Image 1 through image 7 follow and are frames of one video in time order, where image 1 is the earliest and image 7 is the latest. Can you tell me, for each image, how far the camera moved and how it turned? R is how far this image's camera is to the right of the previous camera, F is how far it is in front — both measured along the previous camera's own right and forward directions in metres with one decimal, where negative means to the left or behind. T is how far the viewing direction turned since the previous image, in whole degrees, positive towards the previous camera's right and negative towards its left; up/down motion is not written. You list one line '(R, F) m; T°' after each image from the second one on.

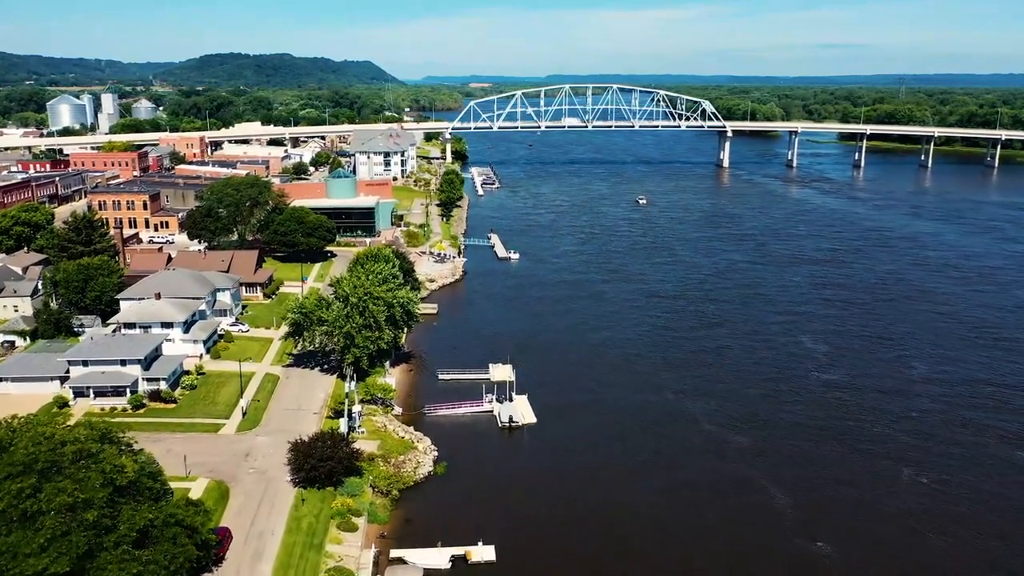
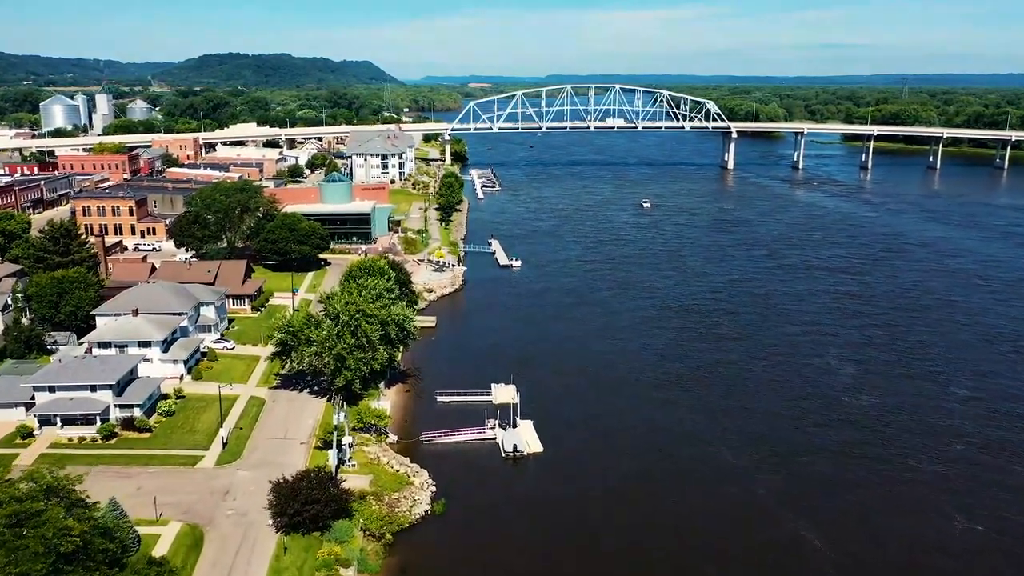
(-0.1, +1.8) m; 0°
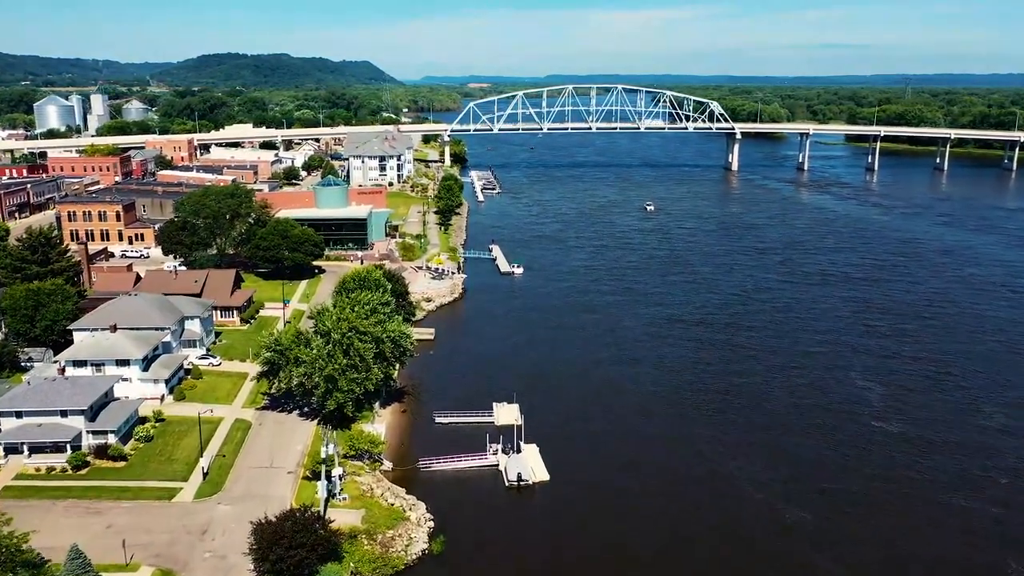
(-0.1, +1.6) m; 0°
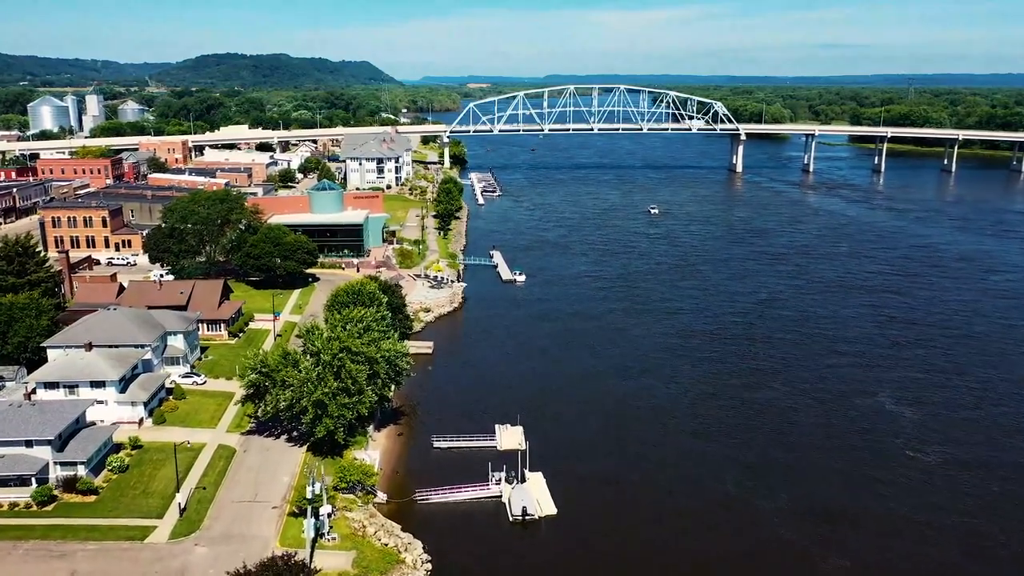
(-0.1, +1.6) m; 0°
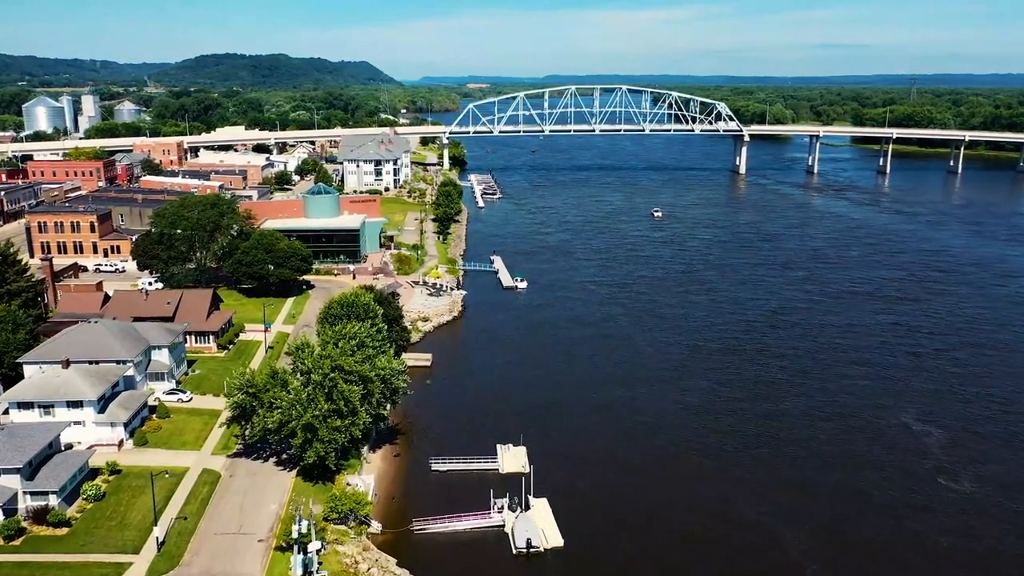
(-0.1, +1.2) m; 0°
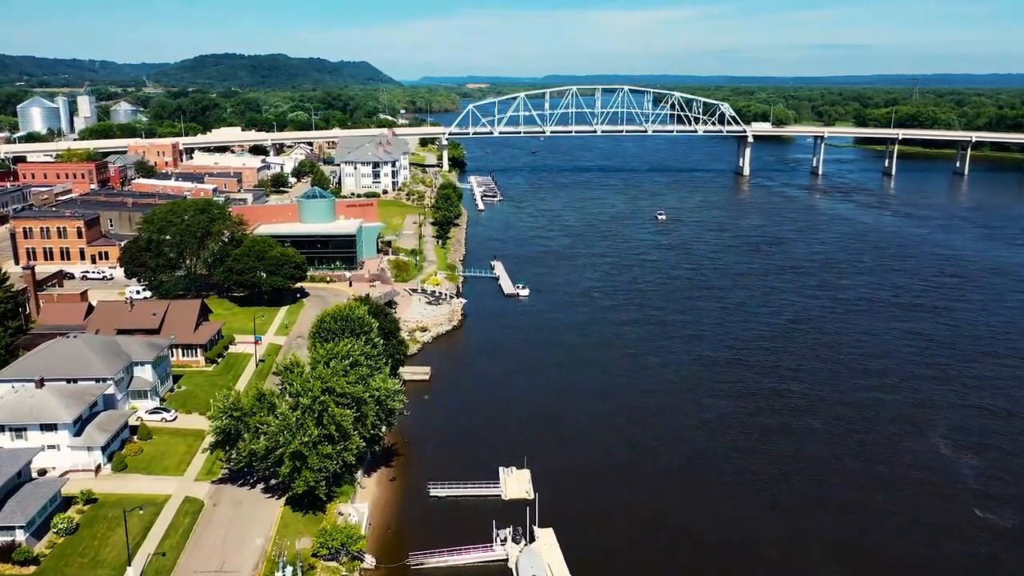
(-0.1, +1.3) m; 0°
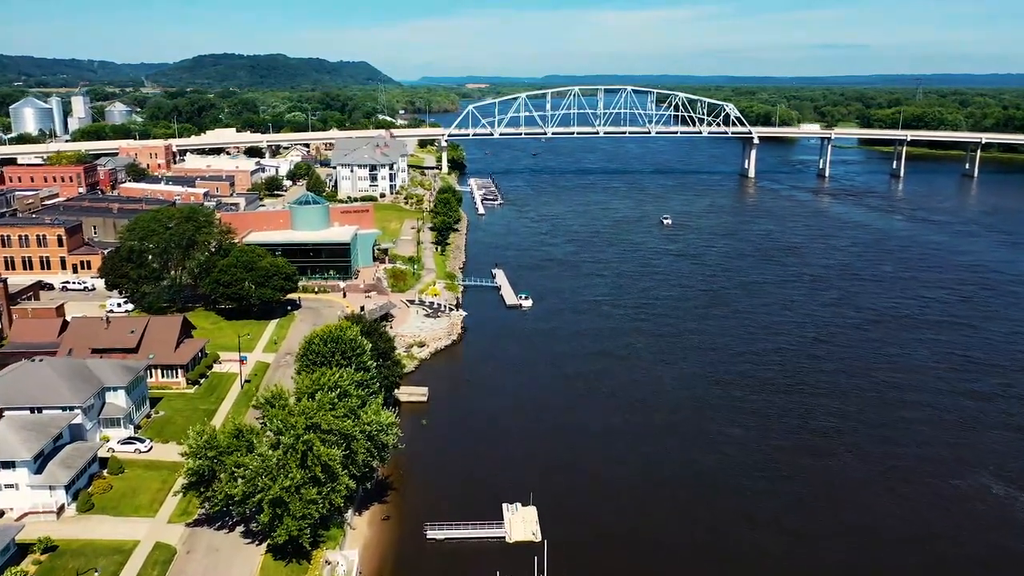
(-0.1, +1.8) m; 0°
